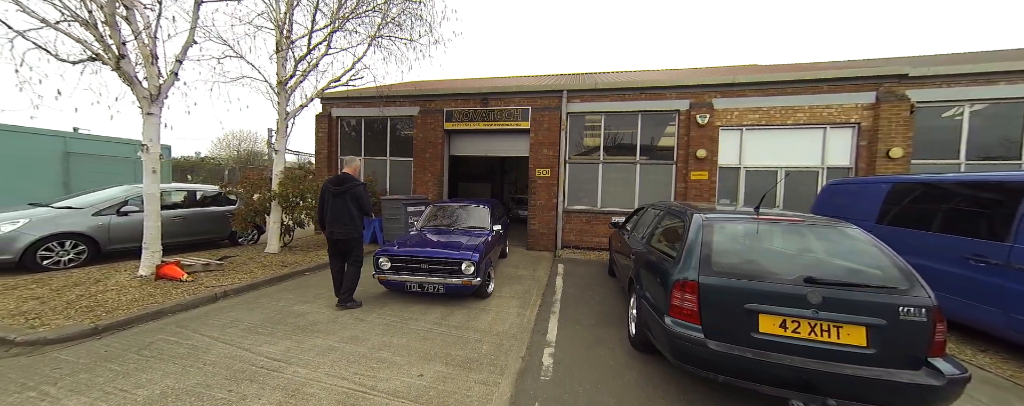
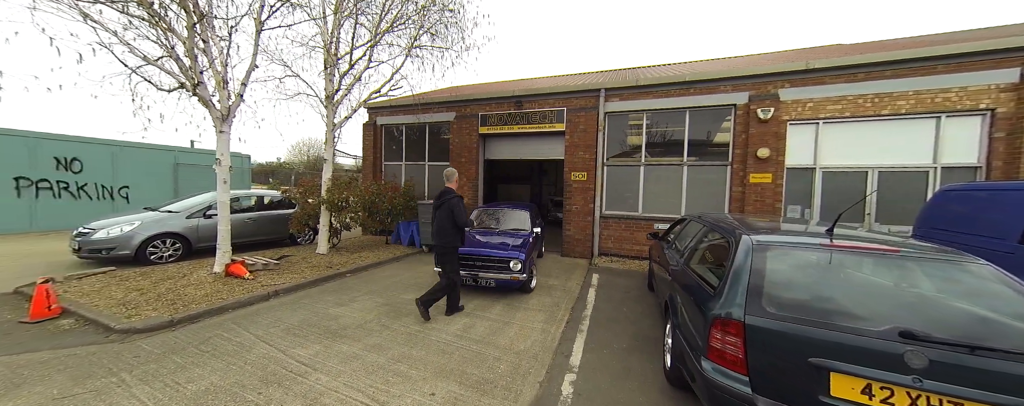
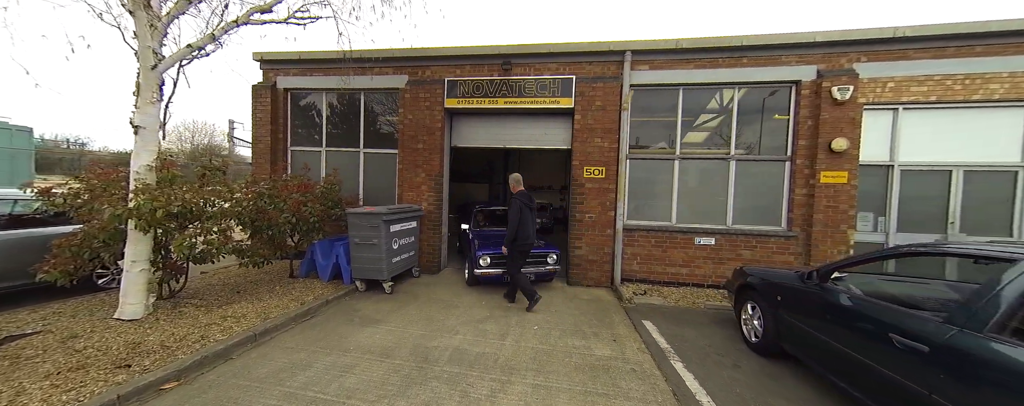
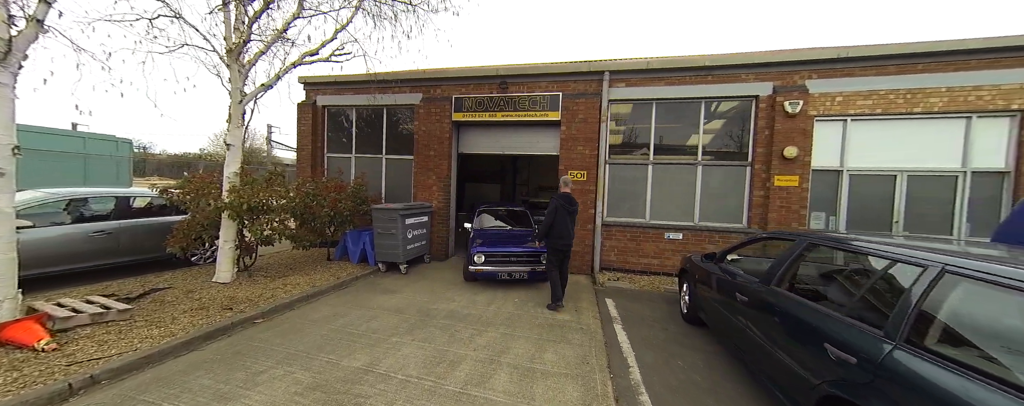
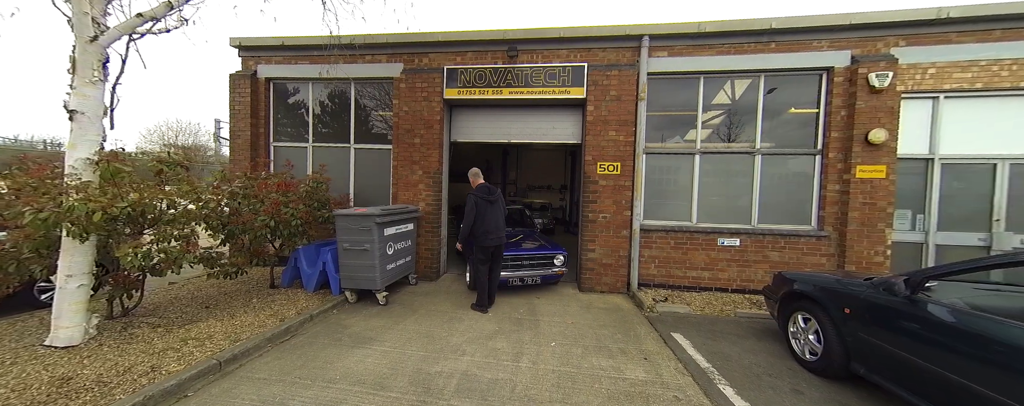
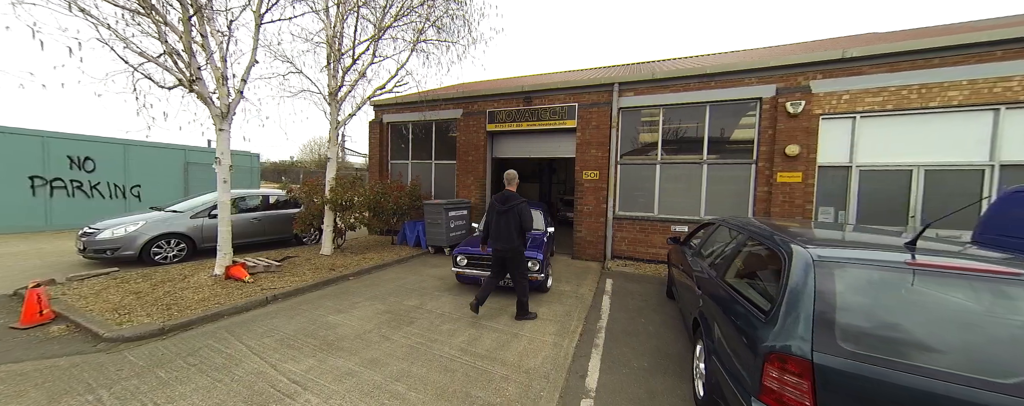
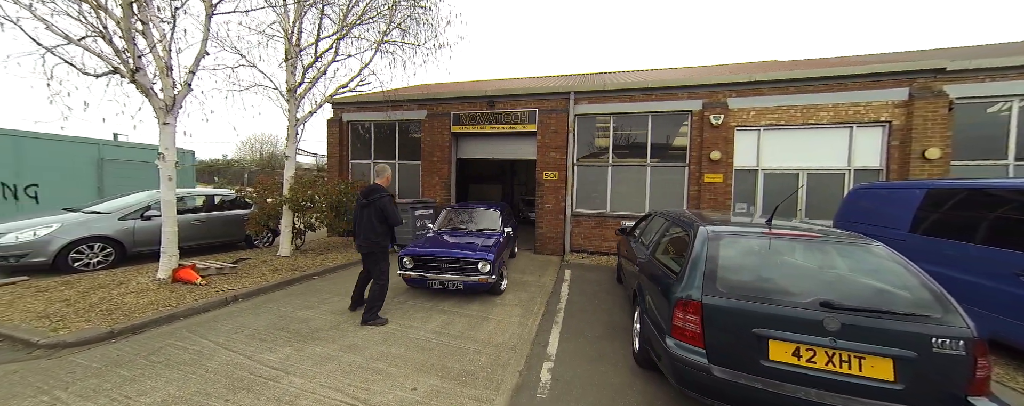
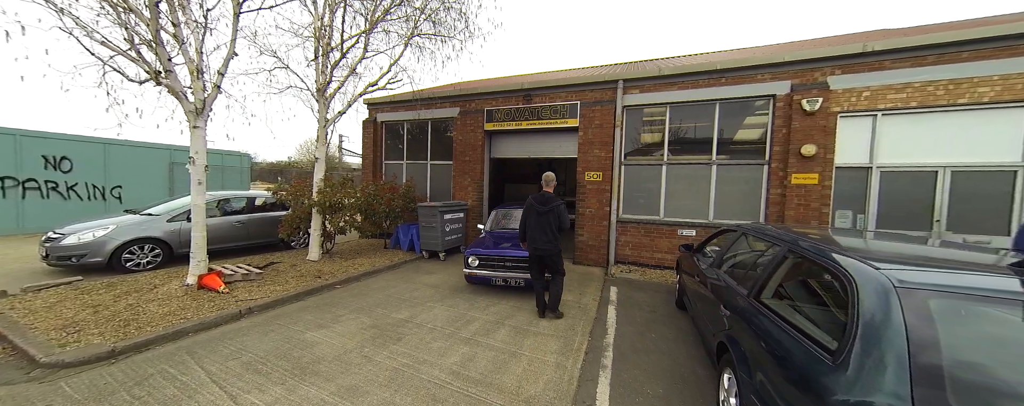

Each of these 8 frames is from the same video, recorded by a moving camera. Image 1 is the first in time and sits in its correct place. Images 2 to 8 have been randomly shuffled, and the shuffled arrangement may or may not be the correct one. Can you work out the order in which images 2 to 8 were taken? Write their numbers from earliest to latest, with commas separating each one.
7, 2, 6, 8, 4, 3, 5
